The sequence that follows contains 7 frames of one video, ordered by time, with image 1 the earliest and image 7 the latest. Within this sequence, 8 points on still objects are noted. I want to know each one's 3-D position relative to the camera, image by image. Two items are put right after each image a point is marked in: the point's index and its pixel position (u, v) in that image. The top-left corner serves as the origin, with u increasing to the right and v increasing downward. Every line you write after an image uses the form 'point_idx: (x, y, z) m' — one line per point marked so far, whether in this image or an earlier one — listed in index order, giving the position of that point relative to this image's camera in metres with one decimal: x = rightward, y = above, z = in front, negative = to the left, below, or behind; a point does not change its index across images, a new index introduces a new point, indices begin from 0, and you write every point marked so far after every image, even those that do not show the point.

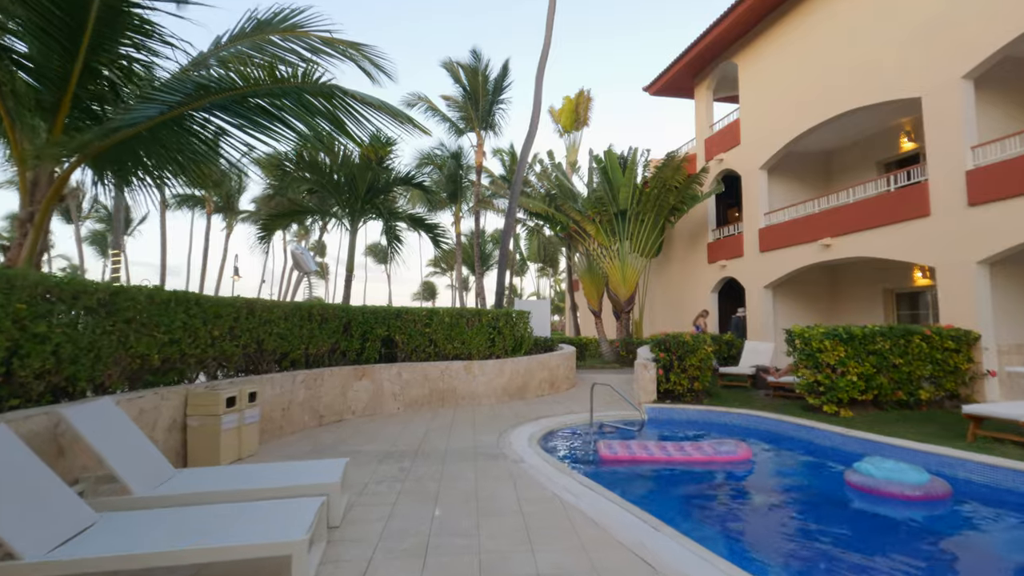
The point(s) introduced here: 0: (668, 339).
0: (+2.9, -0.9, +9.8) m
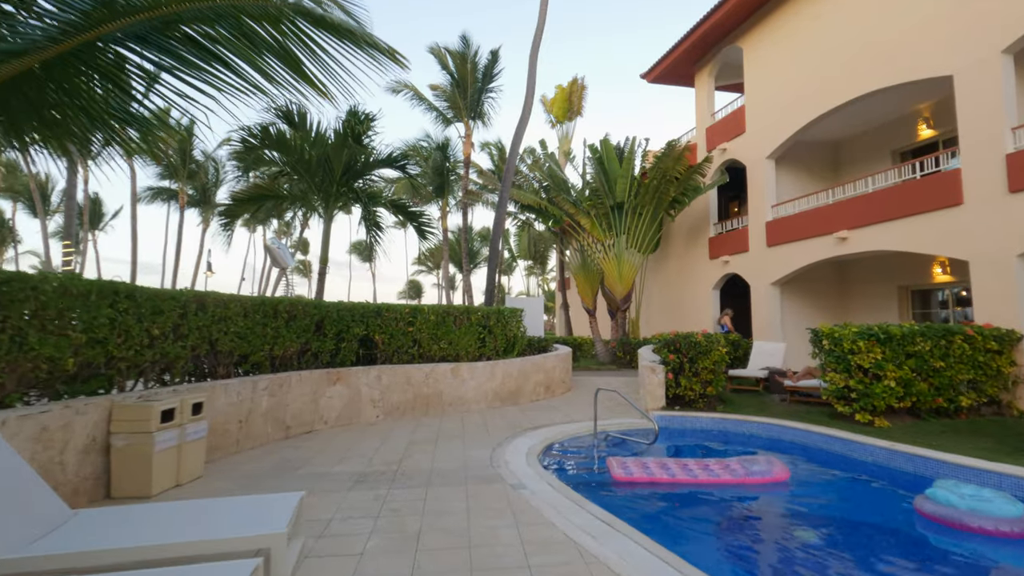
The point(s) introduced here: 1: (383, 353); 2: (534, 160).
0: (+2.7, -0.9, +8.9) m
1: (-2.3, -1.2, +9.5) m
2: (+0.7, +4.1, +17.2) m
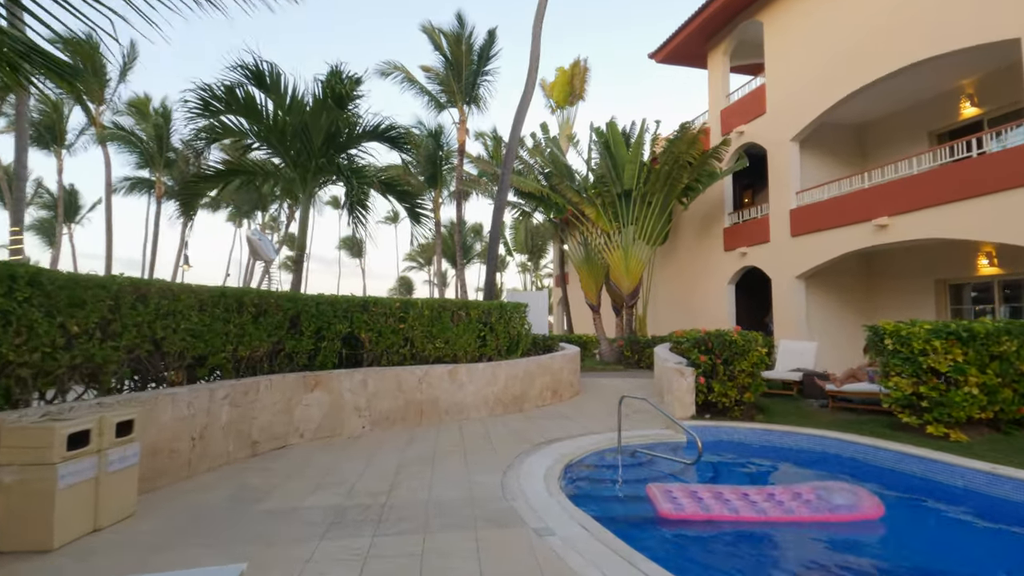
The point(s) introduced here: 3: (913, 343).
0: (+2.8, -0.7, +7.7) m
1: (-2.2, -1.0, +8.3) m
2: (+0.7, +4.3, +16.0) m
3: (+4.7, -0.6, +6.3) m
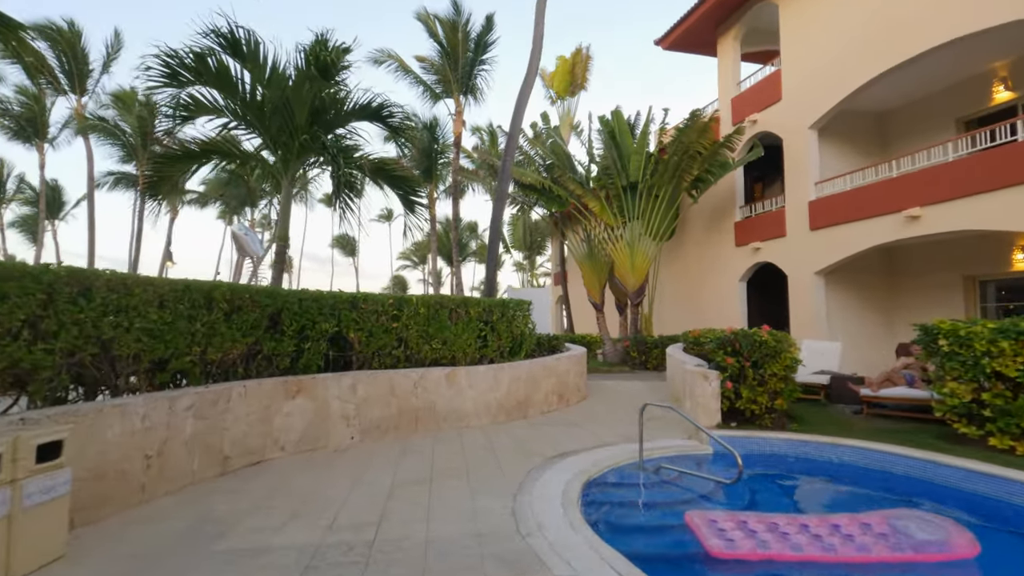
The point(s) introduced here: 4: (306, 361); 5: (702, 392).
0: (+2.9, -0.7, +7.0) m
1: (-2.1, -1.0, +7.5) m
2: (+0.7, +4.4, +15.2) m
3: (+4.8, -0.6, +5.5) m
4: (-2.7, -0.9, +7.0) m
5: (+2.5, -1.3, +6.9) m
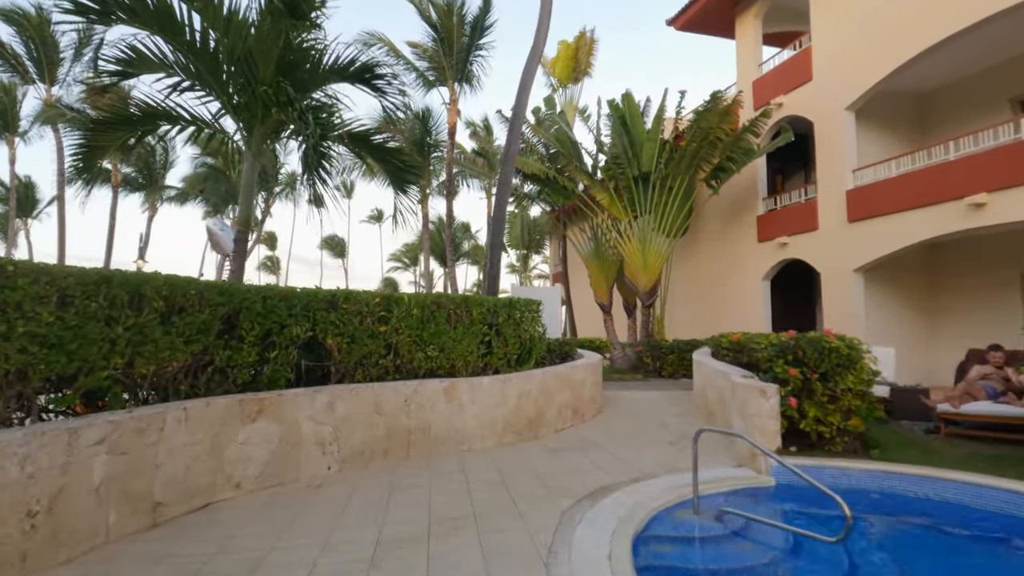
0: (+3.1, -0.6, +5.7) m
1: (-2.0, -0.9, +6.2) m
2: (+0.7, +4.4, +14.0) m
3: (+5.0, -0.5, +4.3) m
4: (-2.5, -0.9, +5.6) m
5: (+2.6, -1.3, +5.6) m
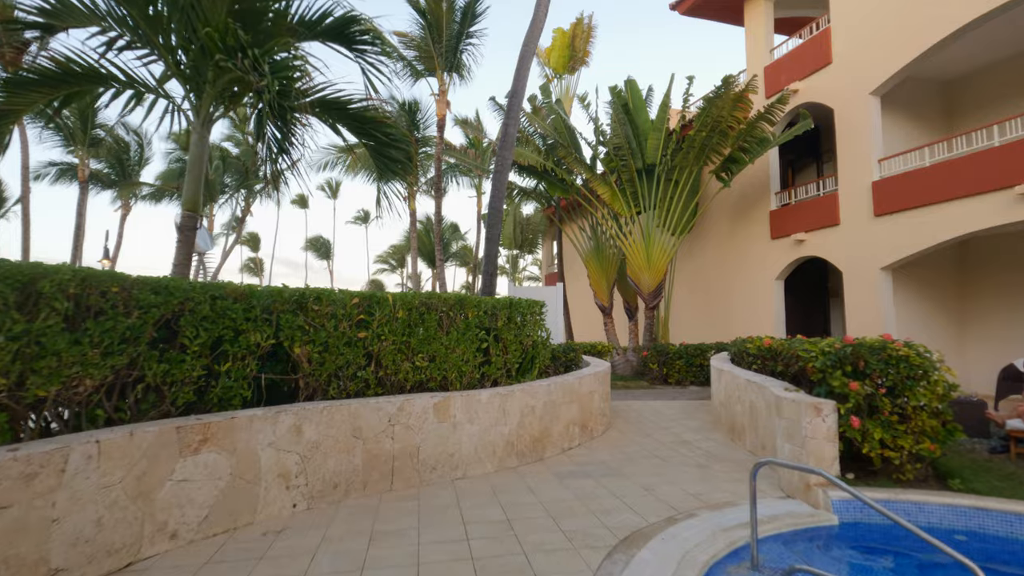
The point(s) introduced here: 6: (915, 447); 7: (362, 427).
0: (+3.1, -0.6, +4.8) m
1: (-2.0, -0.9, +5.2) m
2: (+0.5, +4.4, +13.0) m
3: (+5.1, -0.5, +3.5) m
4: (-2.5, -0.9, +4.6) m
5: (+2.7, -1.3, +4.7) m
6: (+3.5, -1.4, +4.7) m
7: (-1.4, -1.3, +5.1) m
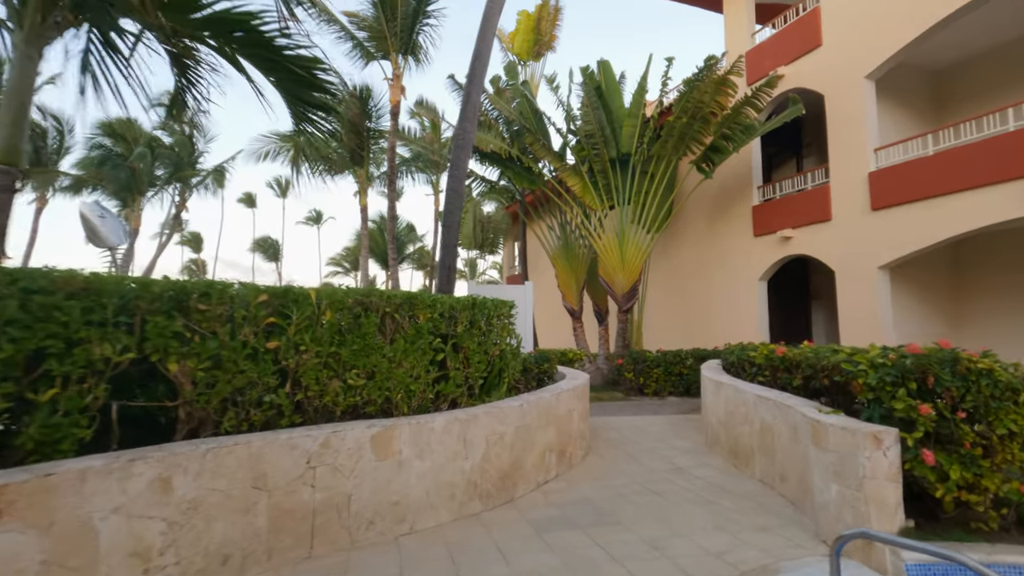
0: (+2.9, -0.5, +3.7) m
1: (-2.2, -0.8, +3.7) m
2: (-0.3, +4.3, +11.8) m
3: (+4.9, -0.4, +2.5) m
4: (-2.7, -0.8, +3.1) m
5: (+2.4, -1.2, +3.6) m
6: (+3.3, -1.3, +3.6) m
7: (-1.7, -1.3, +3.6) m
